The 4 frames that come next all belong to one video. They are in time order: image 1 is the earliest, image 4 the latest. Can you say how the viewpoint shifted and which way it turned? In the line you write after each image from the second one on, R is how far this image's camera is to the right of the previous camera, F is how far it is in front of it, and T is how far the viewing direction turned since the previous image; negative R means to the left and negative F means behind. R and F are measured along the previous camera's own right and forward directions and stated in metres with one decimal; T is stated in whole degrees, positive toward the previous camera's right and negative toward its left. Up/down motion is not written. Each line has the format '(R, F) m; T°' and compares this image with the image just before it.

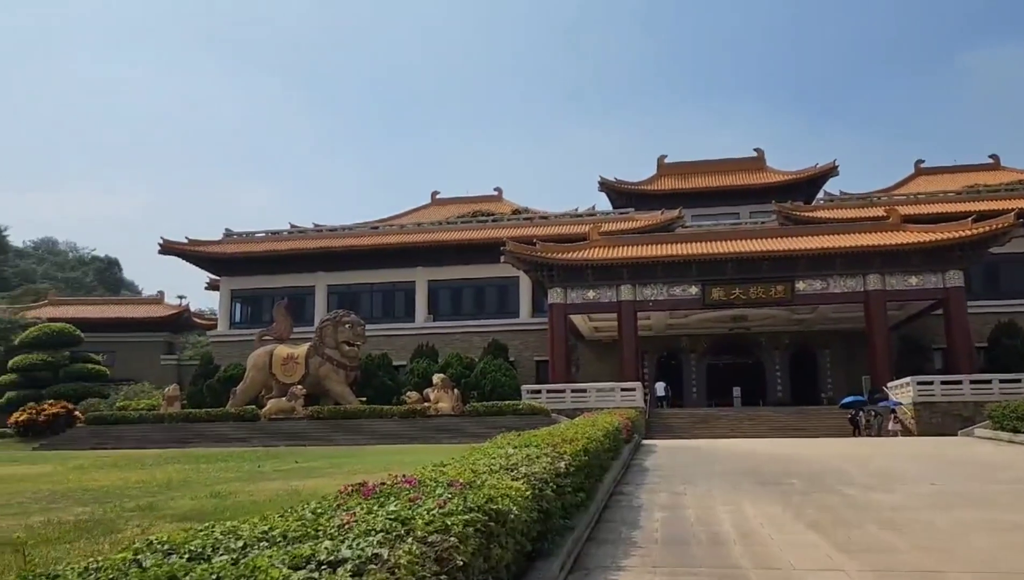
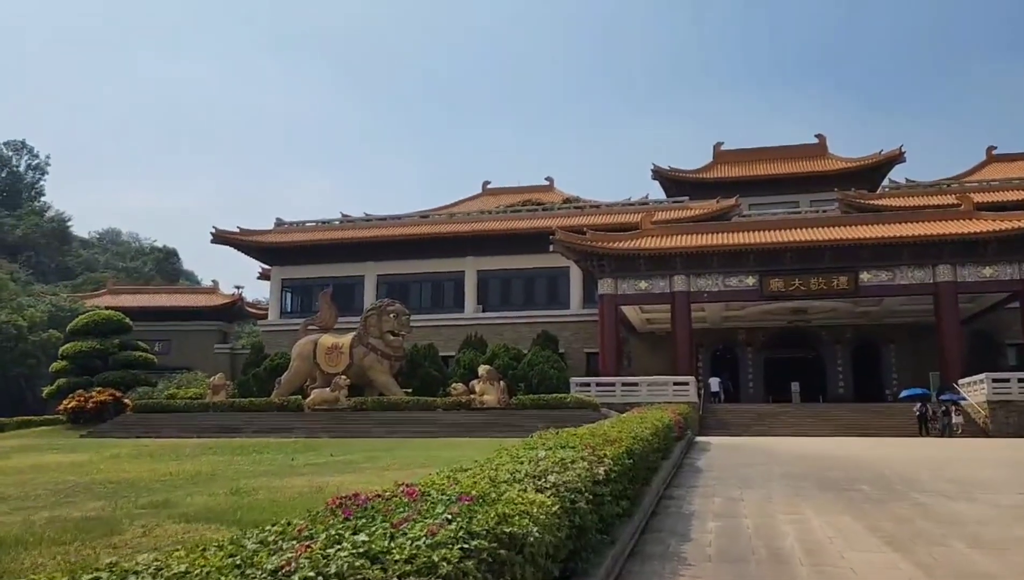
(+0.1, +0.7) m; -4°
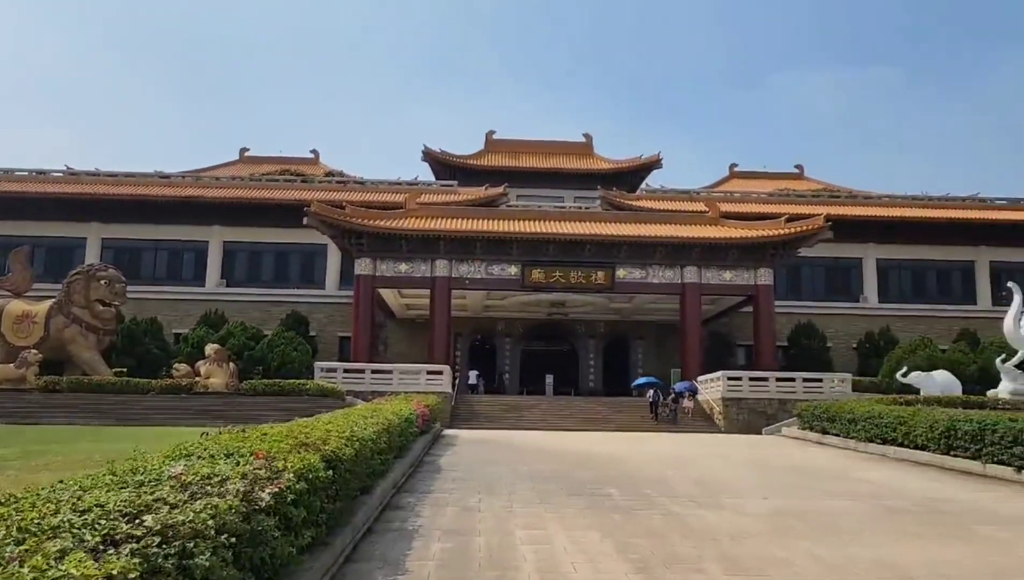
(+0.5, +1.5) m; +16°
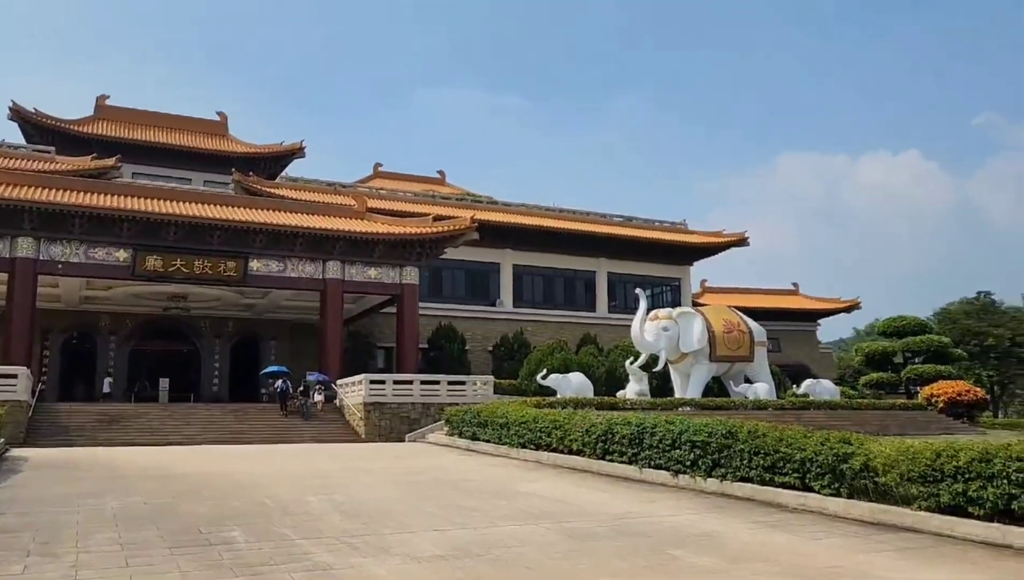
(+0.2, +1.8) m; +25°
